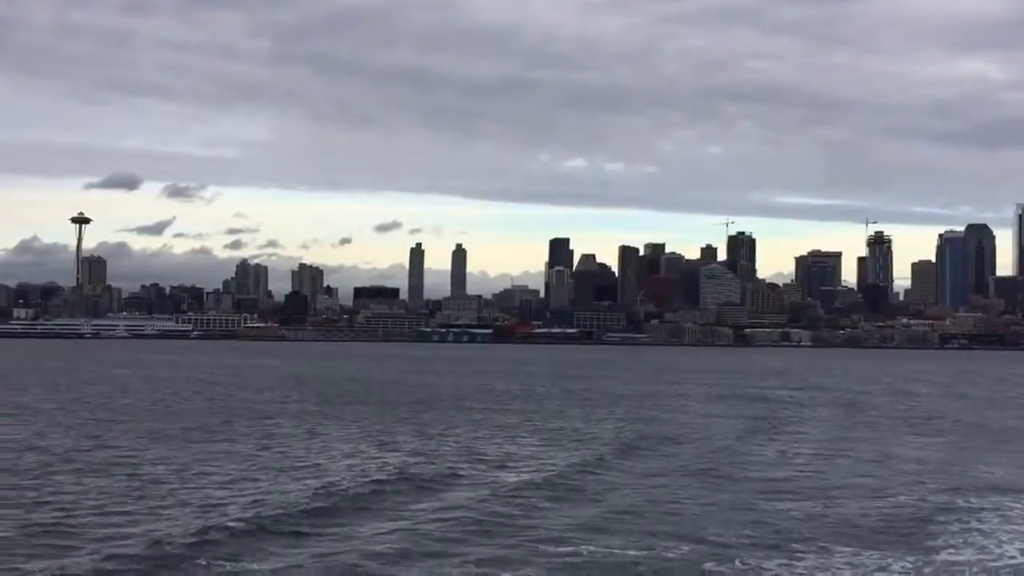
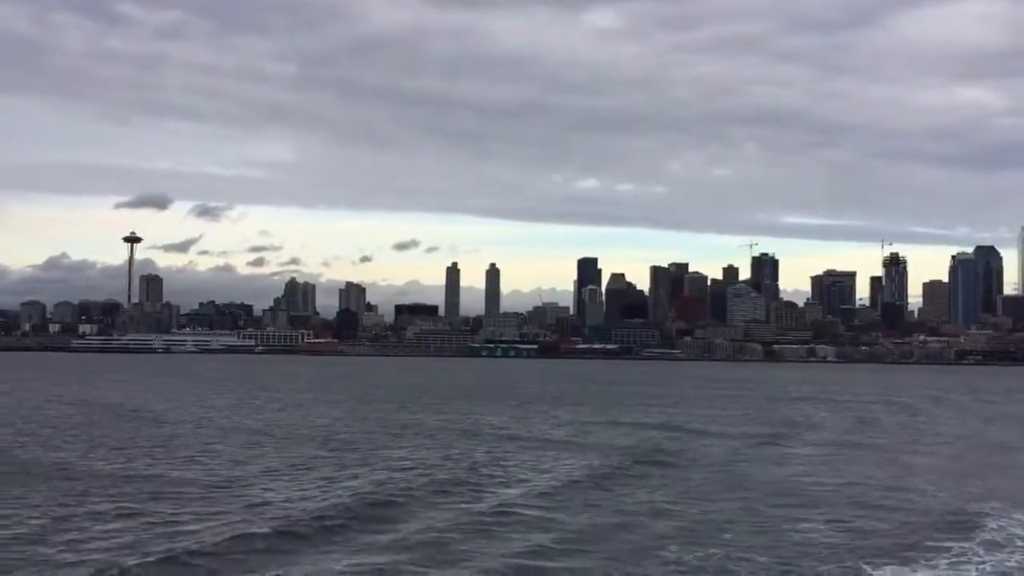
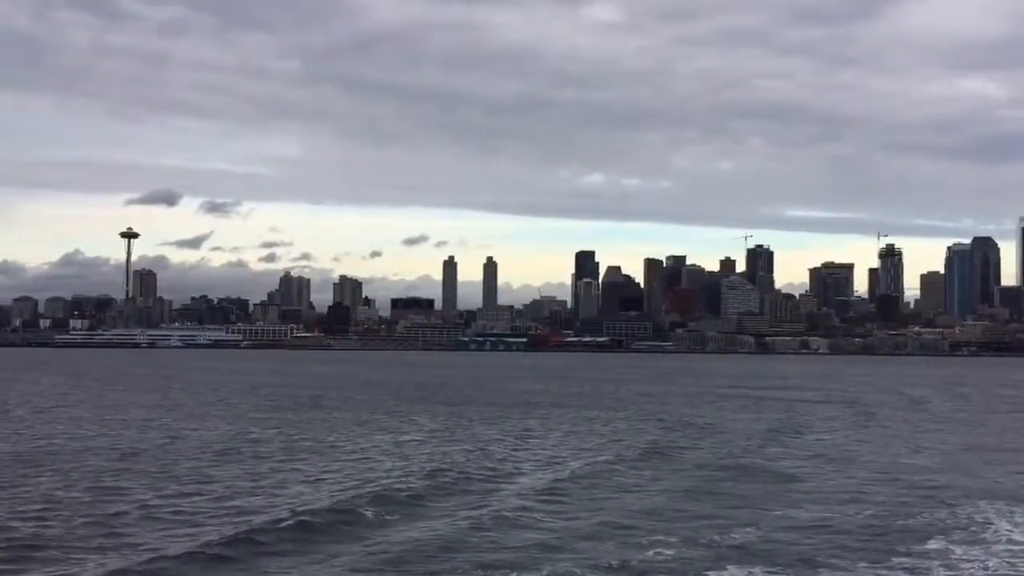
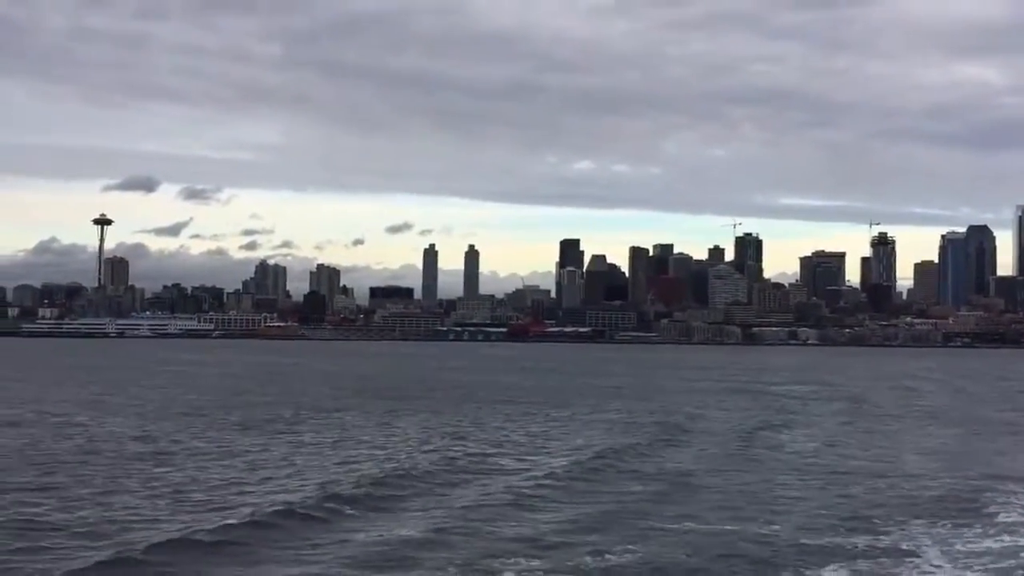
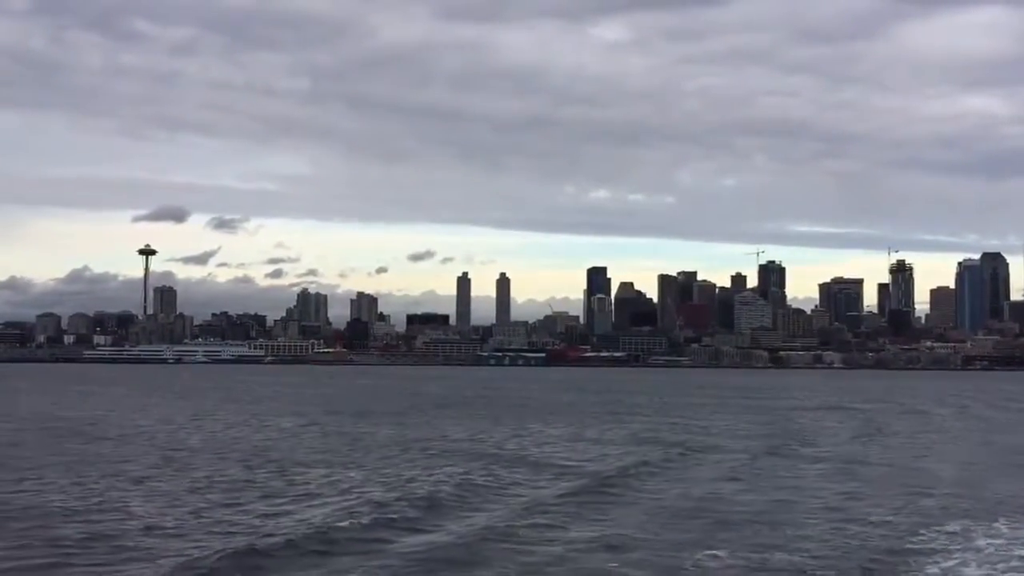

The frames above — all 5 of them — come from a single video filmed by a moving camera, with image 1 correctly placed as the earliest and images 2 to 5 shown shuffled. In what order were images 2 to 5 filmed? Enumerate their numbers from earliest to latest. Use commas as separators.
4, 3, 5, 2
